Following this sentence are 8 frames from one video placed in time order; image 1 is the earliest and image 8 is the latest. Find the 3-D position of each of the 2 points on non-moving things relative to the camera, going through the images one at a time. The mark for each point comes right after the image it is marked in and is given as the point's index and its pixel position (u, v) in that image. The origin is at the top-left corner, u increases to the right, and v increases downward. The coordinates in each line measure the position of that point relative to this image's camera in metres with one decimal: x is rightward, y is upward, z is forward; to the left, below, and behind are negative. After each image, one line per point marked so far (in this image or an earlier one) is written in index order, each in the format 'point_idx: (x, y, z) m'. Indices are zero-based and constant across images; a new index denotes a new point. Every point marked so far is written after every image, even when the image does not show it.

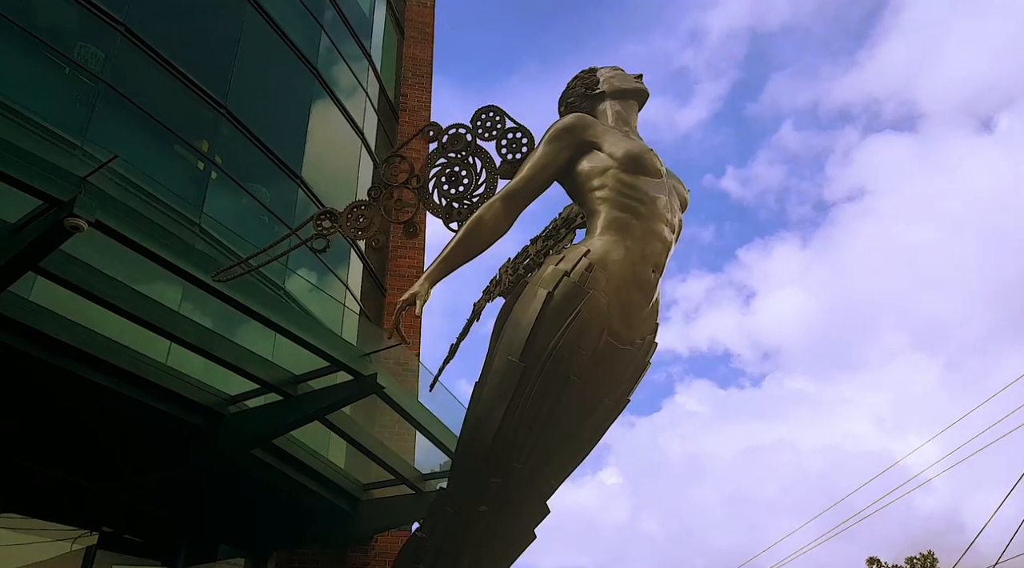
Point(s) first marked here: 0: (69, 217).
0: (-2.8, +0.4, +4.9) m
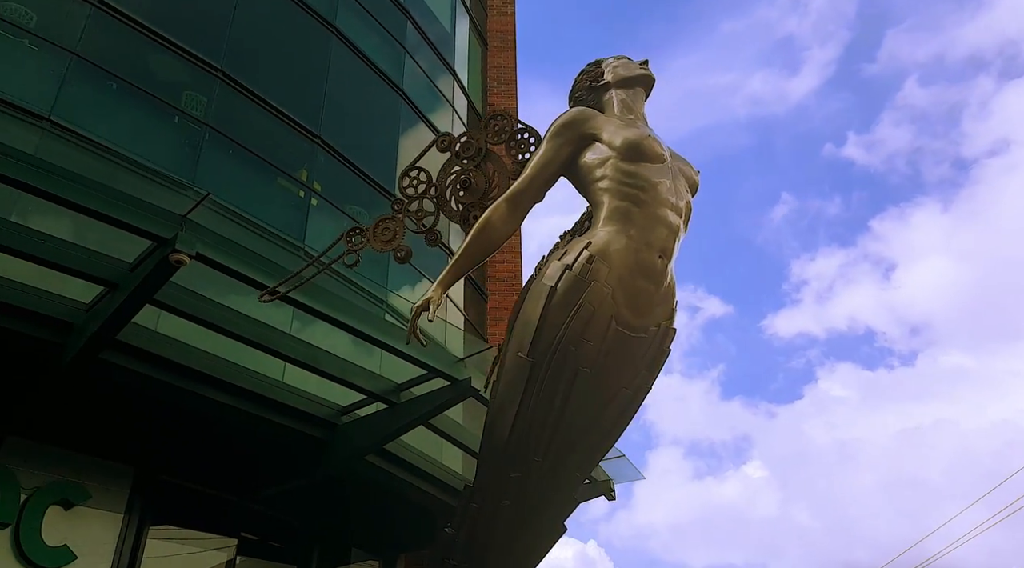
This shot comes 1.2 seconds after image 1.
0: (-2.3, +0.2, +5.3) m
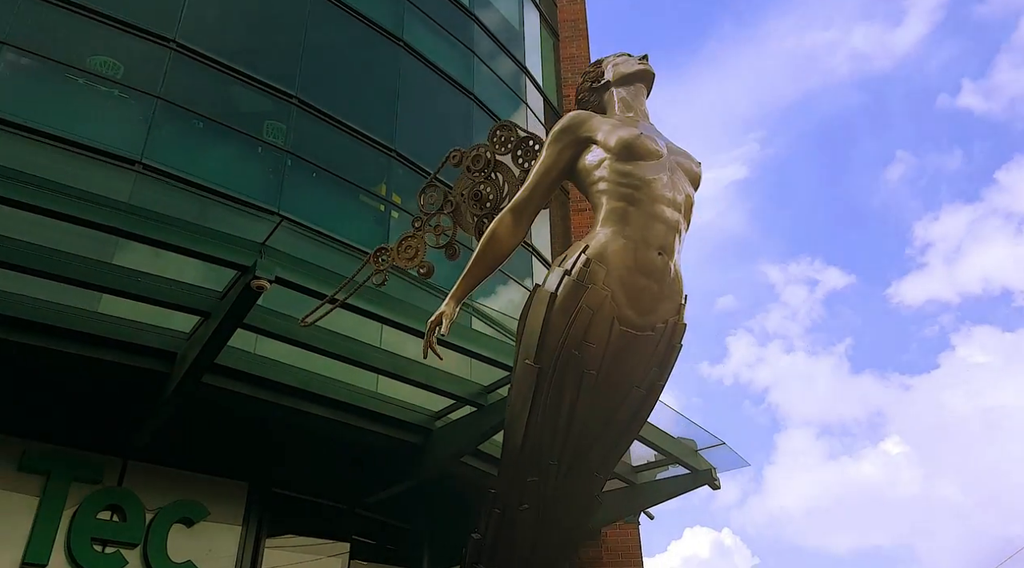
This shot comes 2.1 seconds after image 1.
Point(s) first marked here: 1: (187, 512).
0: (-1.9, 0.0, +5.6) m
1: (-2.9, -2.1, +7.1) m
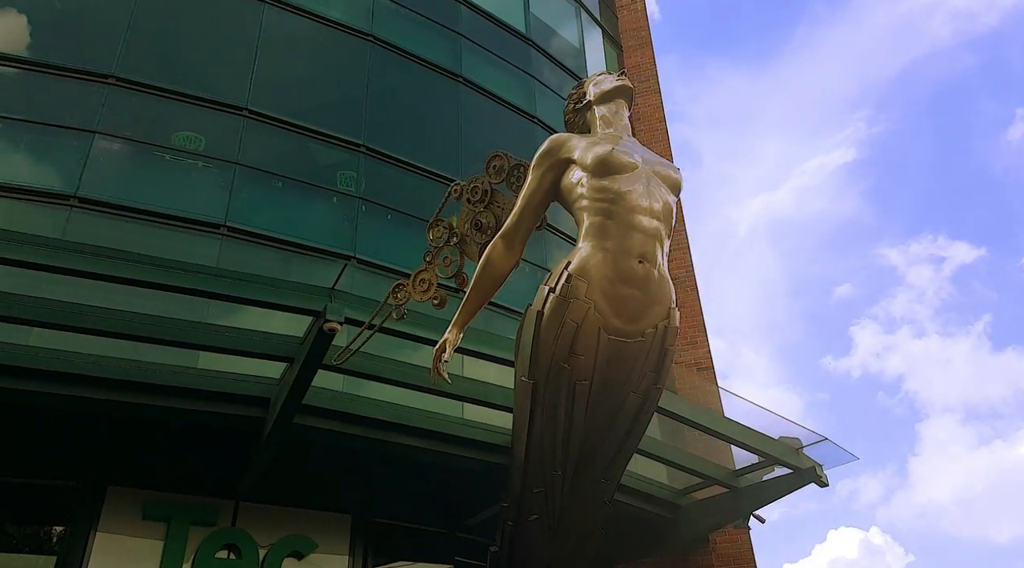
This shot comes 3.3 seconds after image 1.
0: (-1.4, -0.3, +5.9) m
1: (-2.0, -2.5, +7.4) m
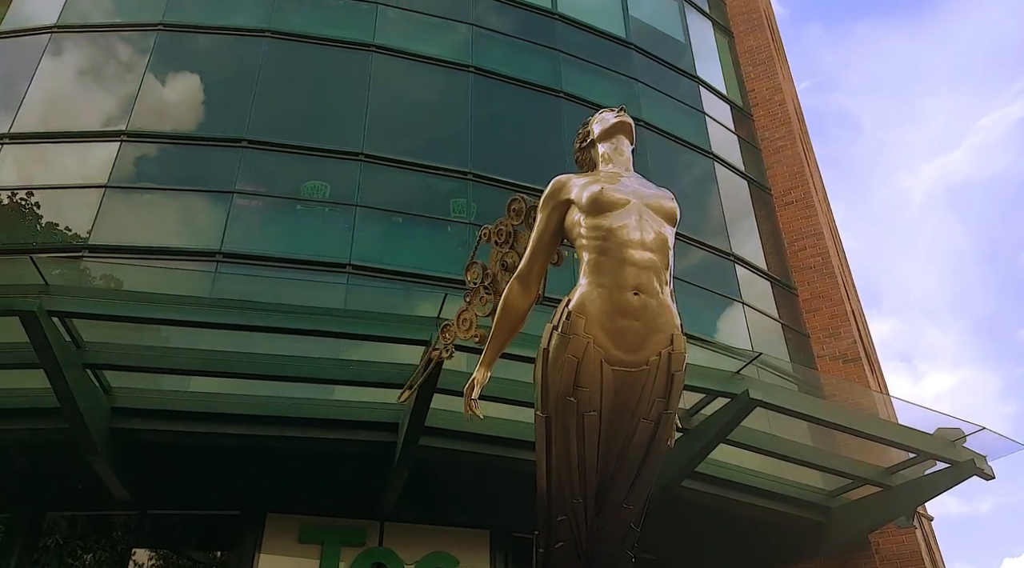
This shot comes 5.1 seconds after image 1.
0: (-0.6, -0.5, +6.3) m
1: (-0.7, -2.8, +7.9) m
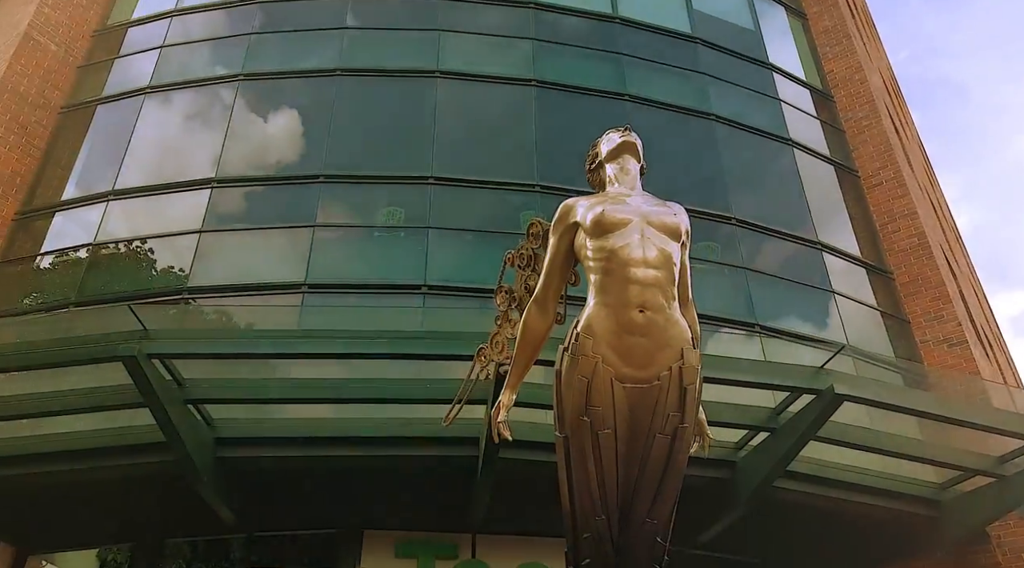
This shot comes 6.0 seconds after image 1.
0: (0.0, -0.7, +6.4) m
1: (+0.2, -2.9, +8.0) m
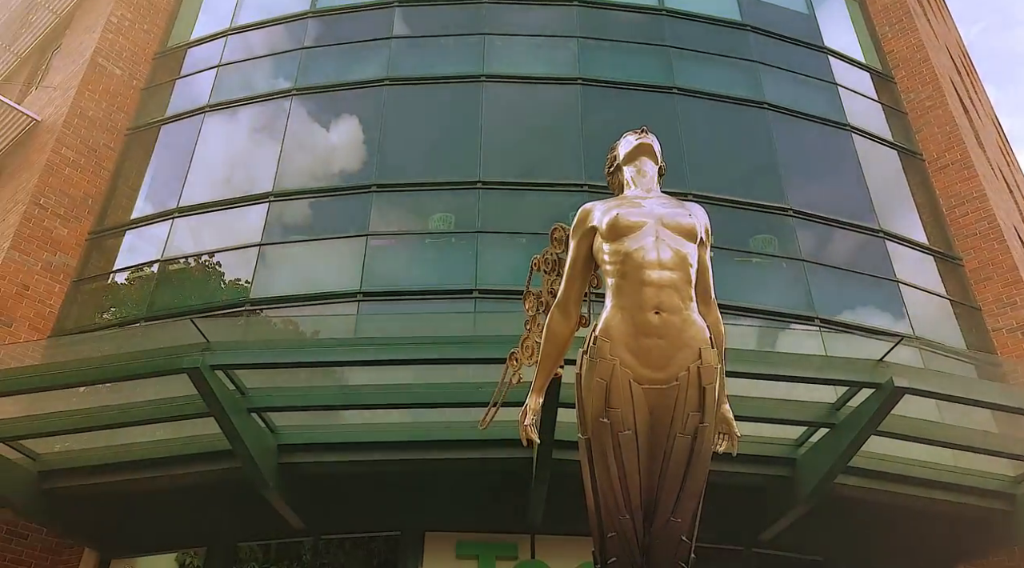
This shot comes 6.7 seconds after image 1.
0: (+0.4, -0.7, +6.5) m
1: (+0.8, -2.9, +8.0) m
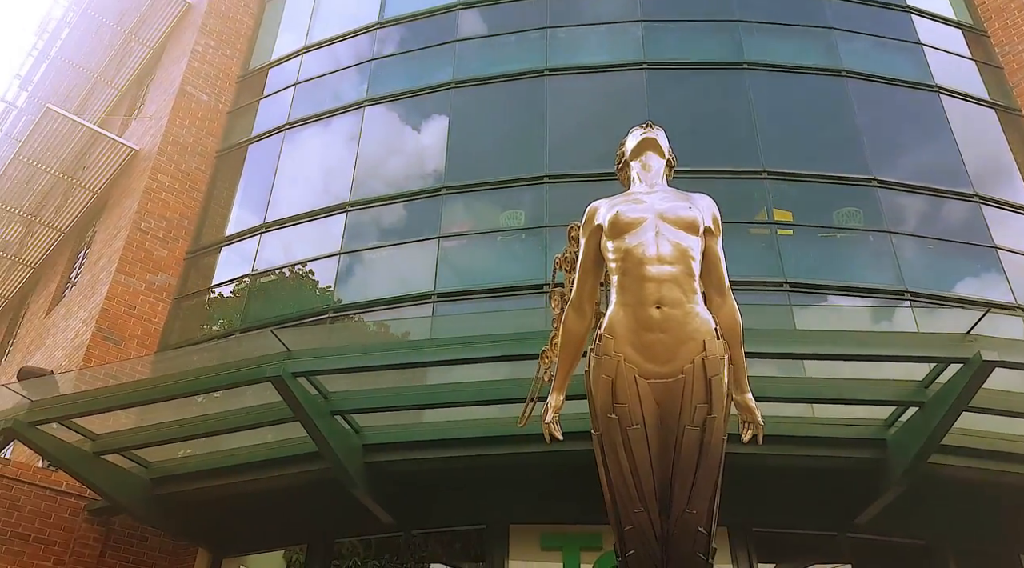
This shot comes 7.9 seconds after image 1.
0: (+0.9, -0.6, +6.5) m
1: (+1.7, -2.8, +7.9) m
